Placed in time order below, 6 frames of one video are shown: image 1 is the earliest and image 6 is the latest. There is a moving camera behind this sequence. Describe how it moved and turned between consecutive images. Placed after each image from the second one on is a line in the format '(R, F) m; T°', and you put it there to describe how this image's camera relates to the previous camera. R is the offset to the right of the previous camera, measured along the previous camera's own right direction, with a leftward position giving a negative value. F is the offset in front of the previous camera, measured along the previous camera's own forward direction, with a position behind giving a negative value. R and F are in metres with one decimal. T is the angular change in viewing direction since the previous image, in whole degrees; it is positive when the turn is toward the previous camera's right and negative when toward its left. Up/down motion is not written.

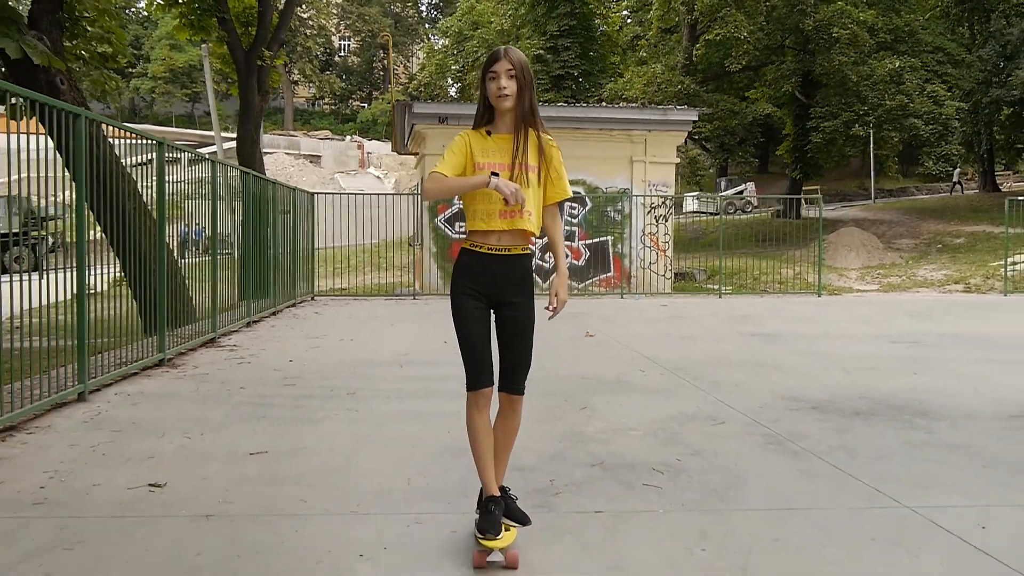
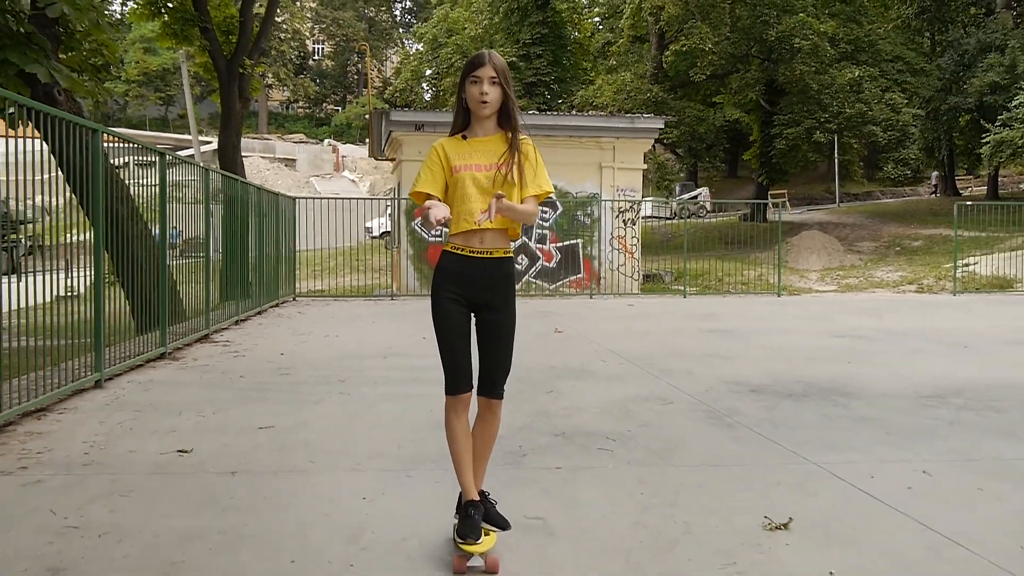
(0.0, -0.7) m; +1°
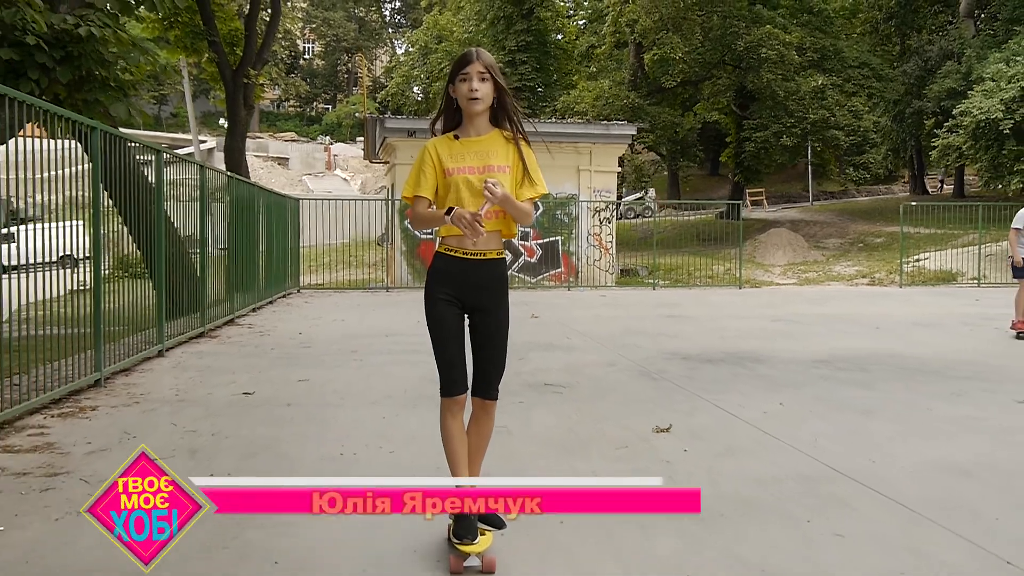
(+0.1, -1.6) m; +1°
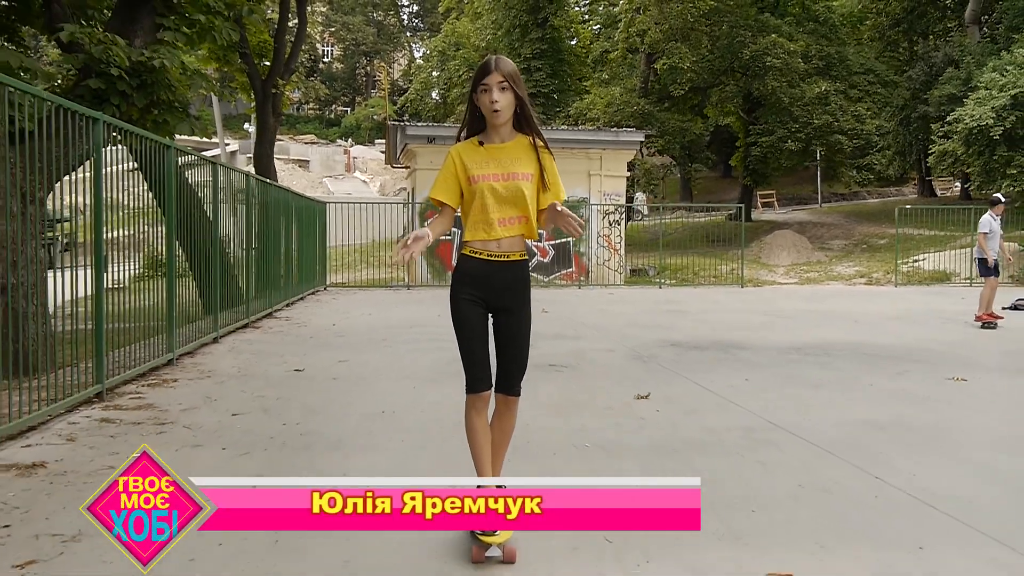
(0.0, -1.1) m; -1°
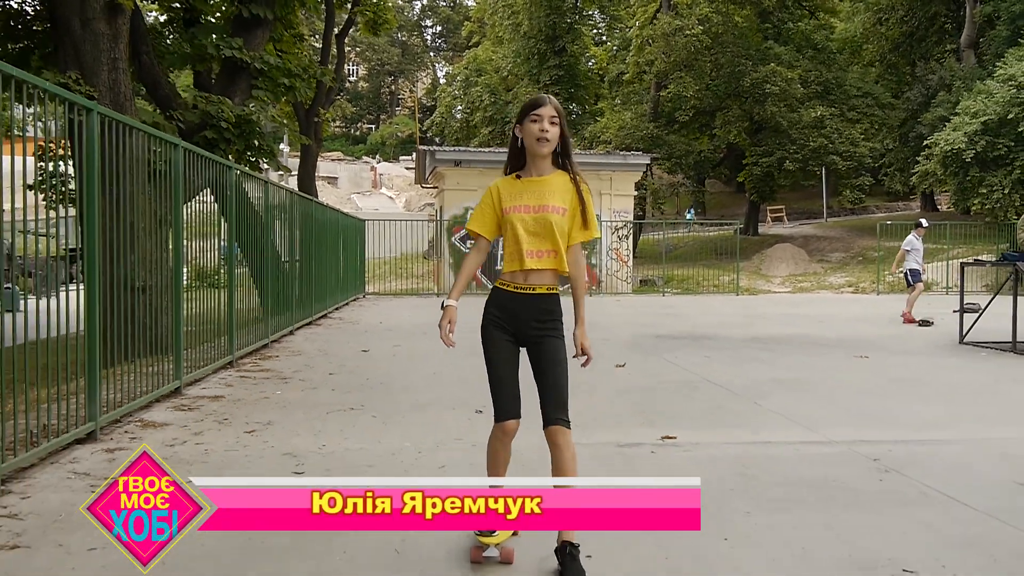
(+0.1, -2.2) m; -1°
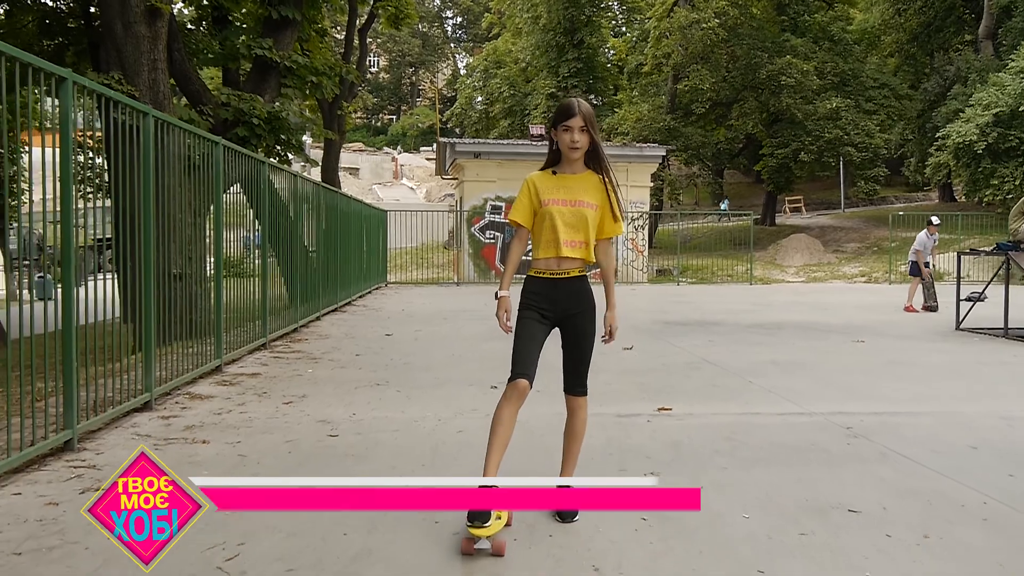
(0.0, -0.5) m; -1°
